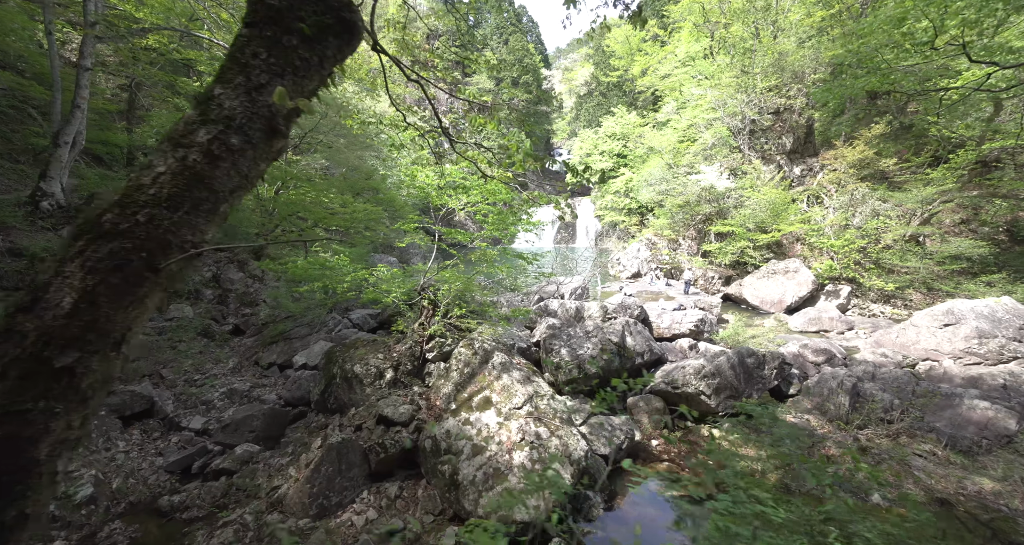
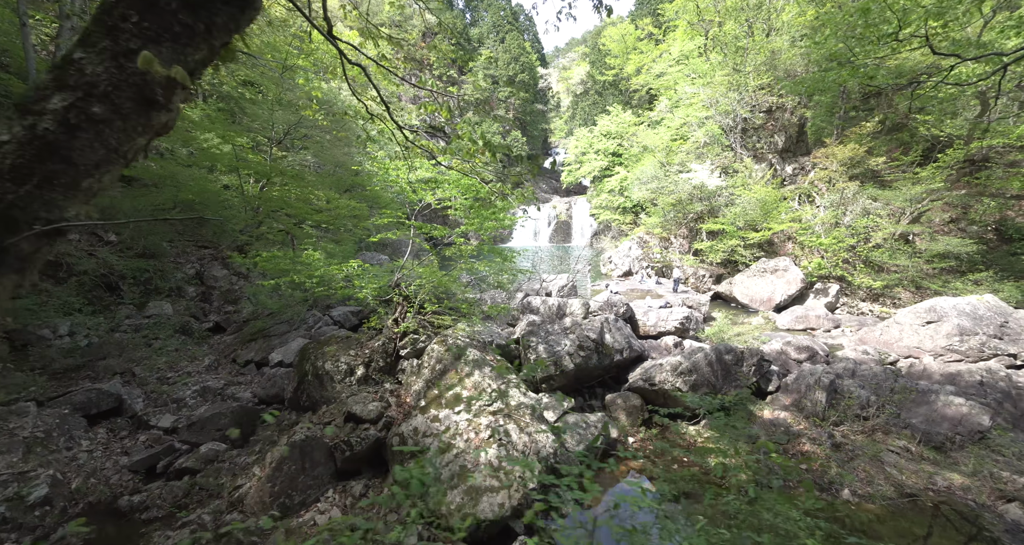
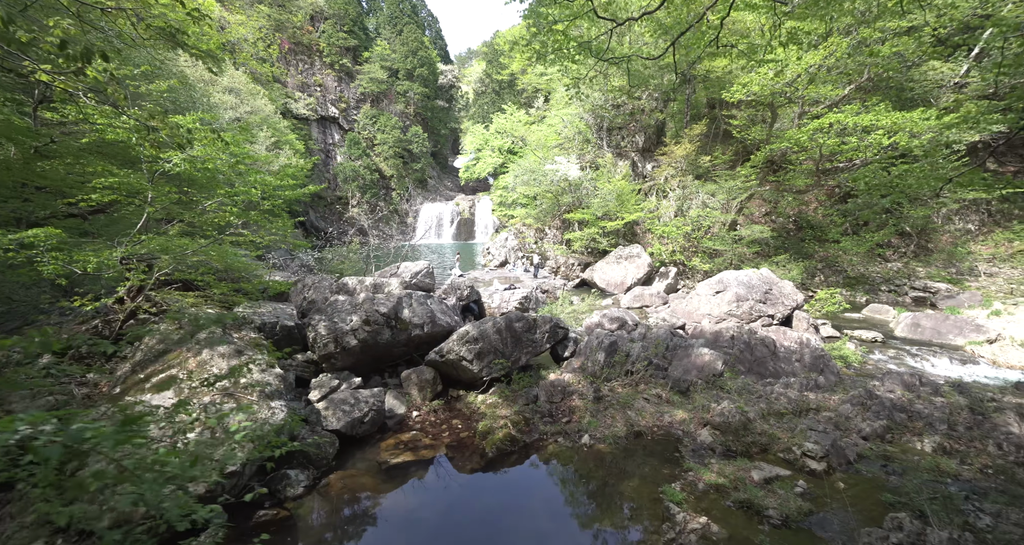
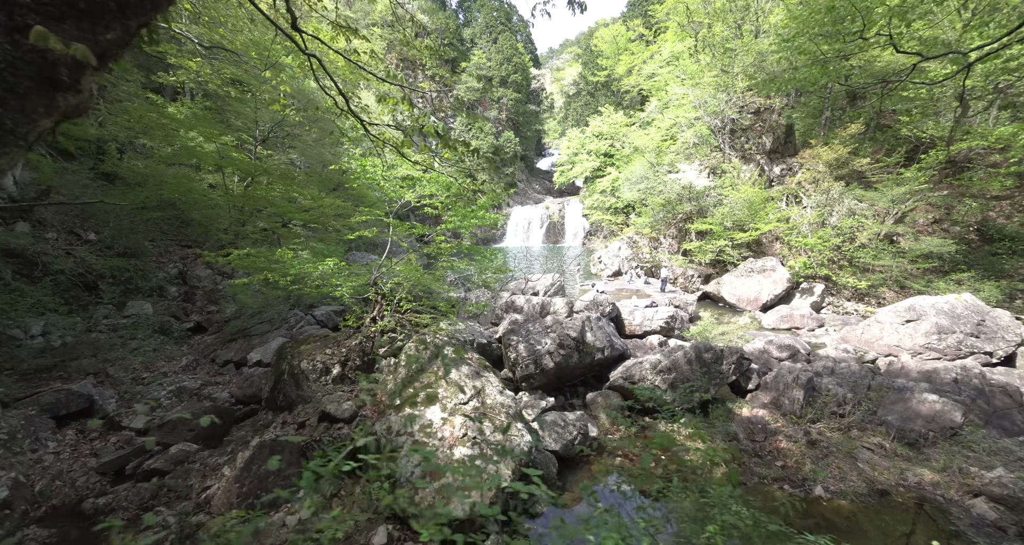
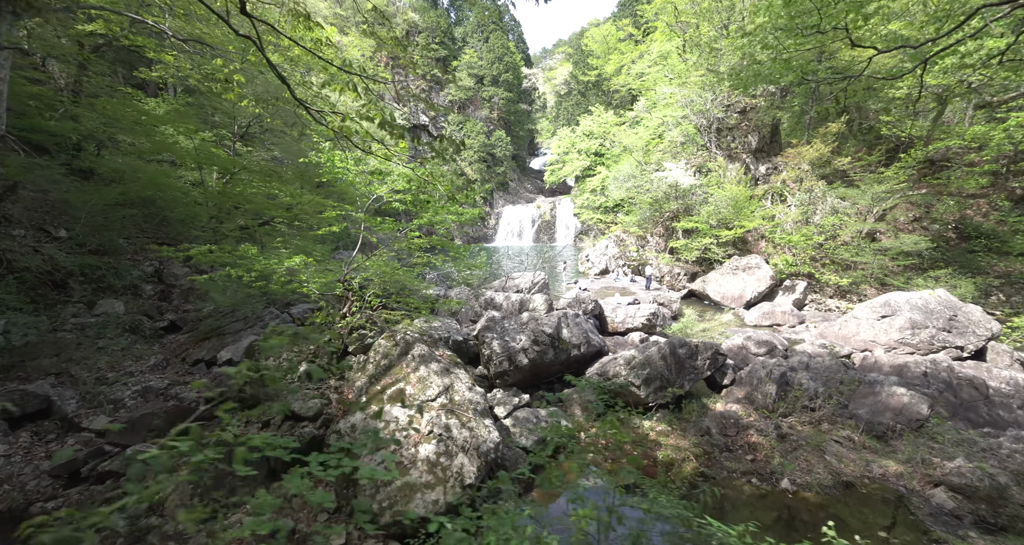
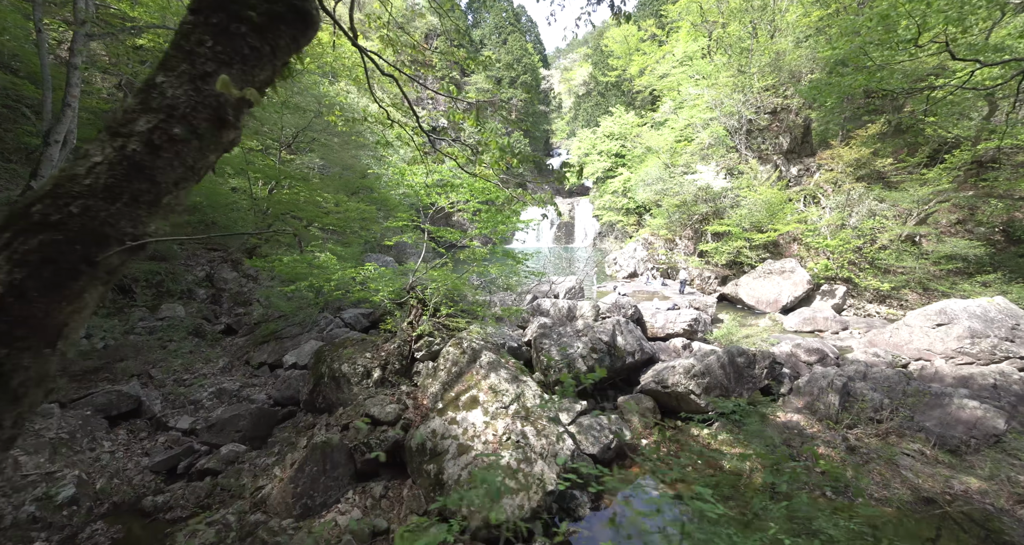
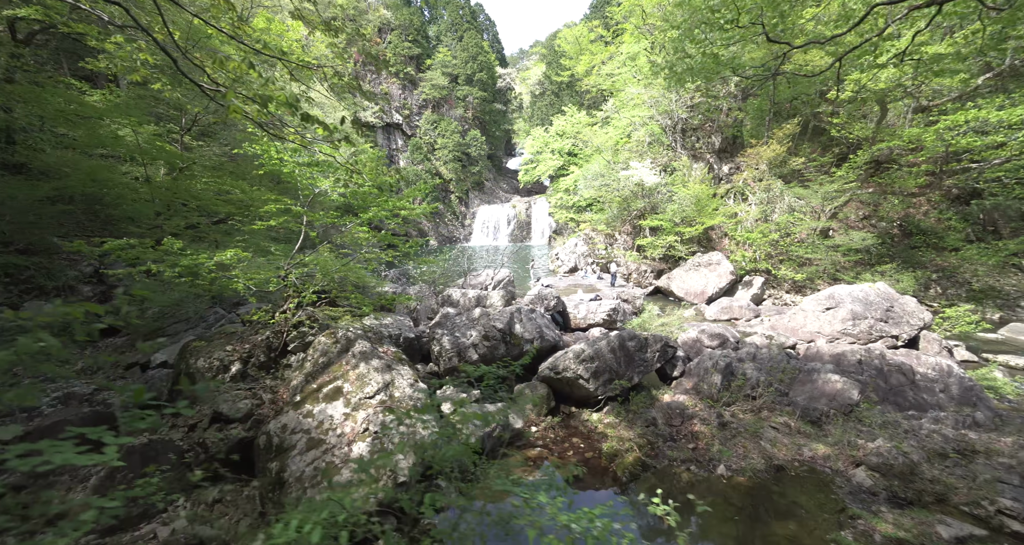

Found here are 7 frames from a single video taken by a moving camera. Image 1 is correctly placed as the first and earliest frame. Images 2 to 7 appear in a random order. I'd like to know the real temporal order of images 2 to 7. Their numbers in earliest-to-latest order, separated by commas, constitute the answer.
6, 2, 4, 5, 7, 3
